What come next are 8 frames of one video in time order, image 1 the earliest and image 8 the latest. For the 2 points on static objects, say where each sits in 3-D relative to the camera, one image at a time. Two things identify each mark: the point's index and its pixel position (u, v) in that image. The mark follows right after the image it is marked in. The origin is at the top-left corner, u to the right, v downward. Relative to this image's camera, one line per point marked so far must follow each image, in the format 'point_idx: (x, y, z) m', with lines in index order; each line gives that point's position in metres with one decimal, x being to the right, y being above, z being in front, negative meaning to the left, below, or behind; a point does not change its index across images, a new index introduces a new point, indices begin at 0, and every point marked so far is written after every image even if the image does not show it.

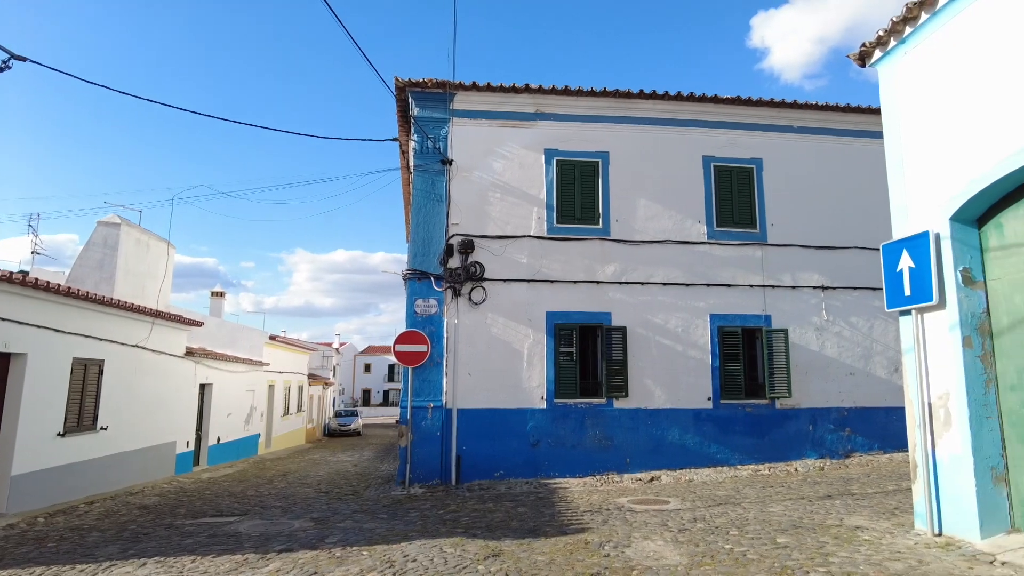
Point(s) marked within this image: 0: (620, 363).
0: (+1.7, -1.2, +10.0) m
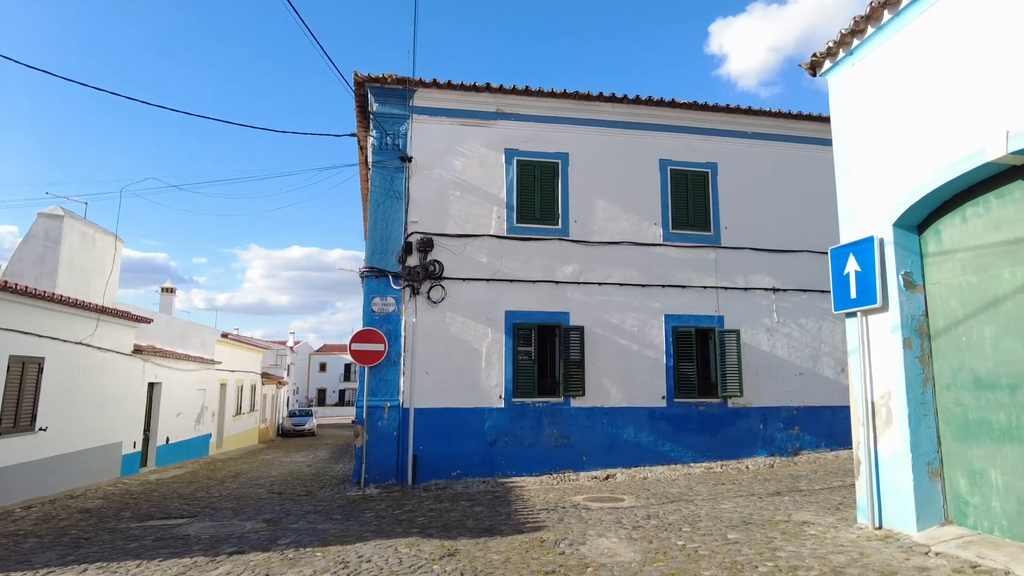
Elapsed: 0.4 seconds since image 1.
0: (+1.0, -1.2, +10.1) m
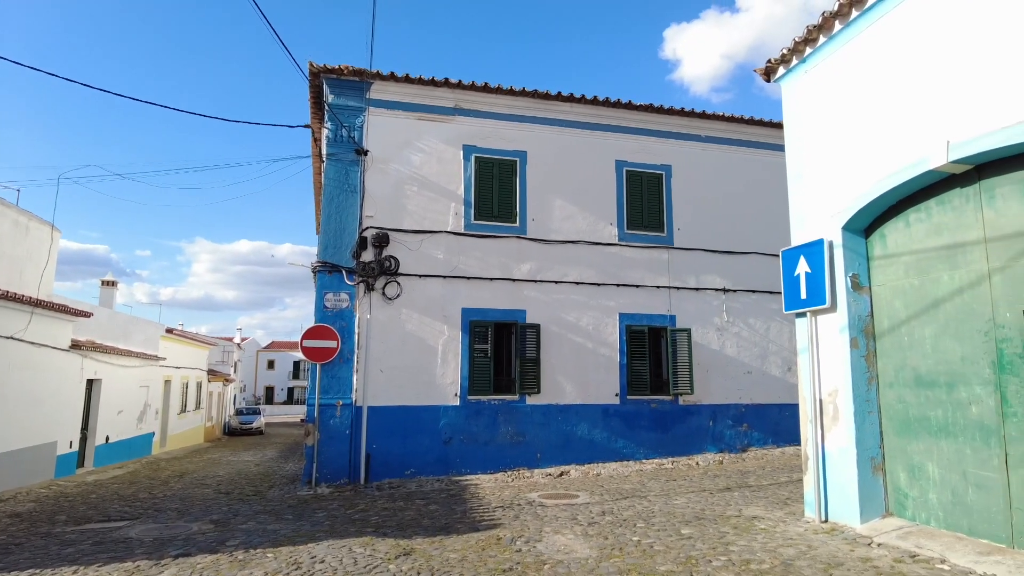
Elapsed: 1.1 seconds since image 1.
0: (+0.3, -1.1, +10.2) m
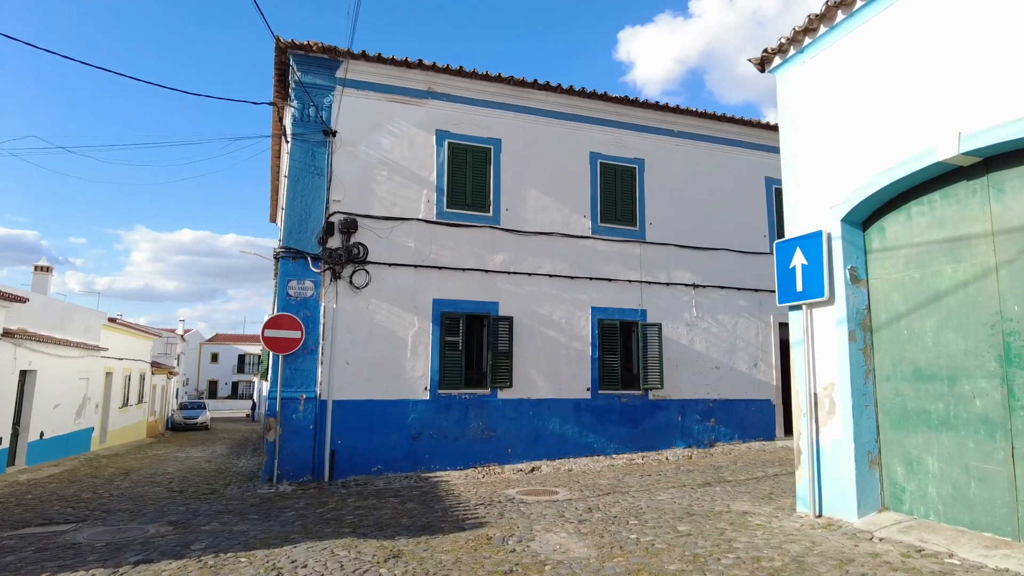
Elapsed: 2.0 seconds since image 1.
0: (-0.1, -1.0, +9.9) m
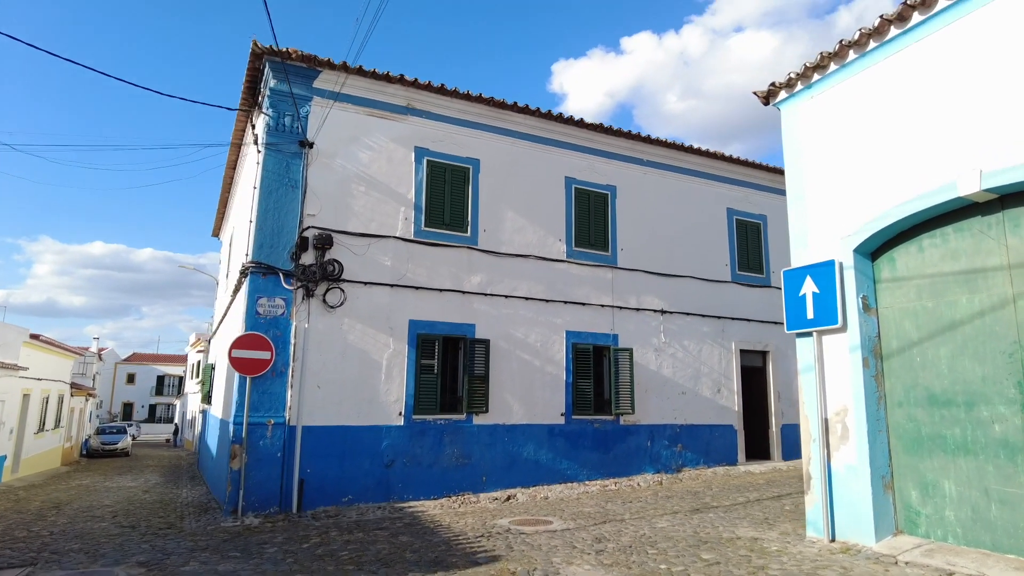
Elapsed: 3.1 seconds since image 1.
0: (-0.5, -1.3, +9.7) m
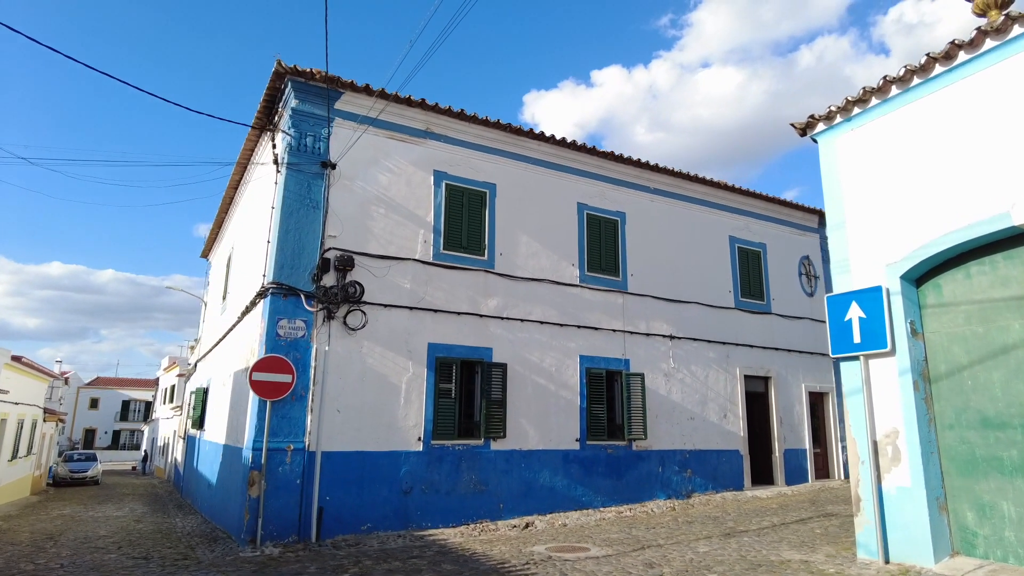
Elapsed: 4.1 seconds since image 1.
0: (-0.2, -1.7, +9.6) m
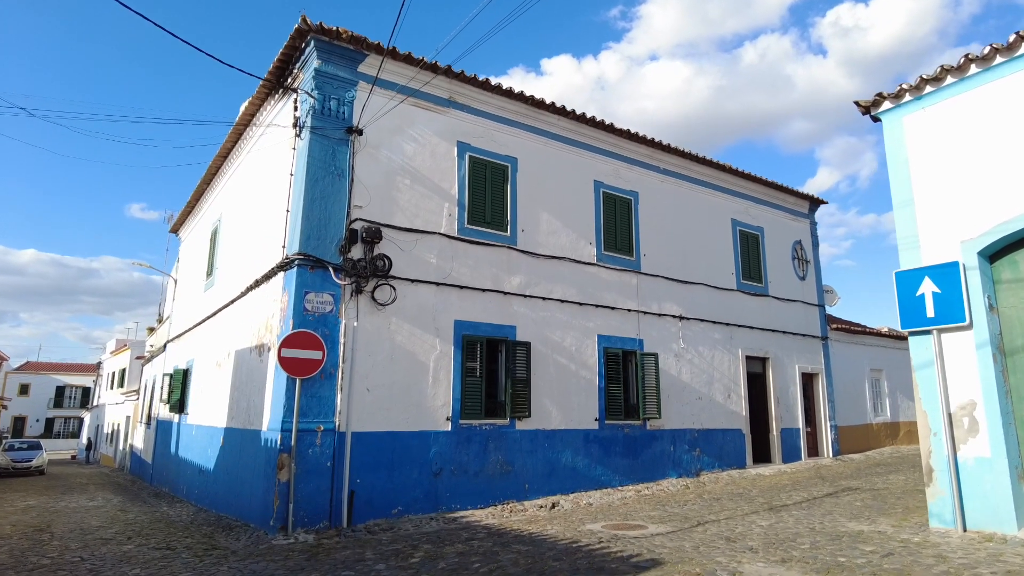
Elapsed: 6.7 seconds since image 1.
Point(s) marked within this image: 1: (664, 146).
0: (+0.2, -1.3, +9.4) m
1: (+2.7, +2.6, +11.7) m
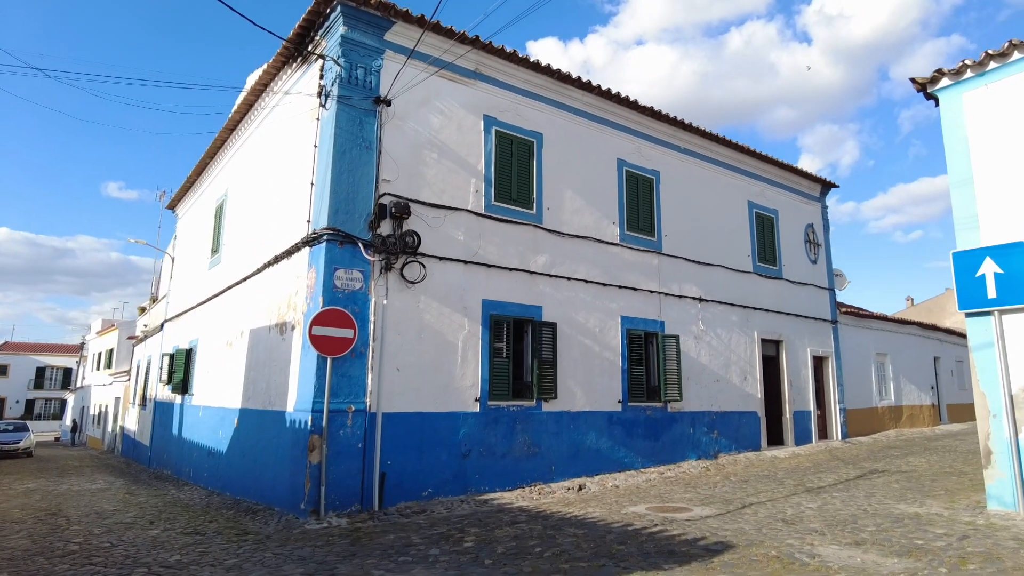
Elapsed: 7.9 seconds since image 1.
0: (+0.5, -1.0, +9.2) m
1: (+3.1, +2.9, +11.5) m
